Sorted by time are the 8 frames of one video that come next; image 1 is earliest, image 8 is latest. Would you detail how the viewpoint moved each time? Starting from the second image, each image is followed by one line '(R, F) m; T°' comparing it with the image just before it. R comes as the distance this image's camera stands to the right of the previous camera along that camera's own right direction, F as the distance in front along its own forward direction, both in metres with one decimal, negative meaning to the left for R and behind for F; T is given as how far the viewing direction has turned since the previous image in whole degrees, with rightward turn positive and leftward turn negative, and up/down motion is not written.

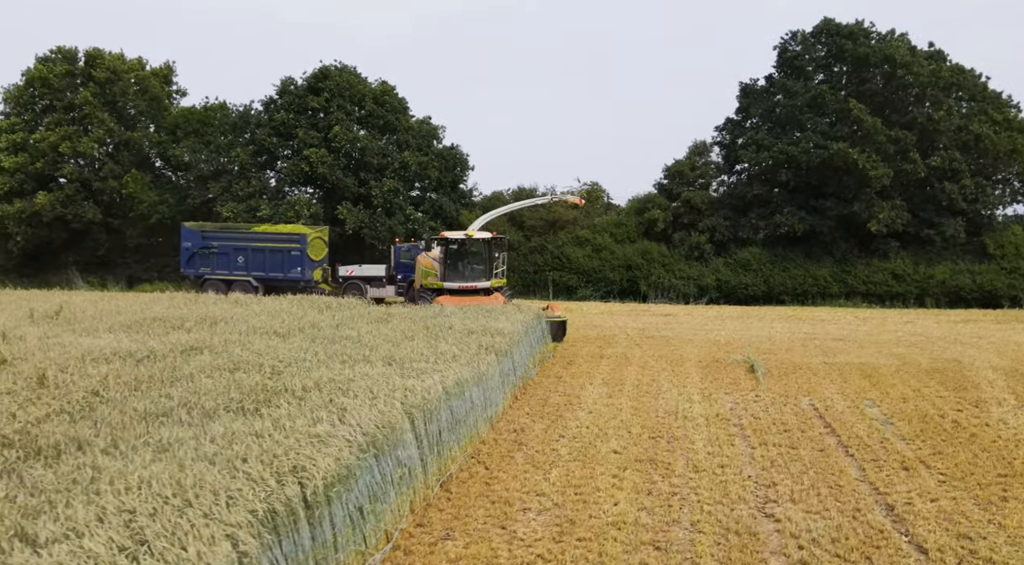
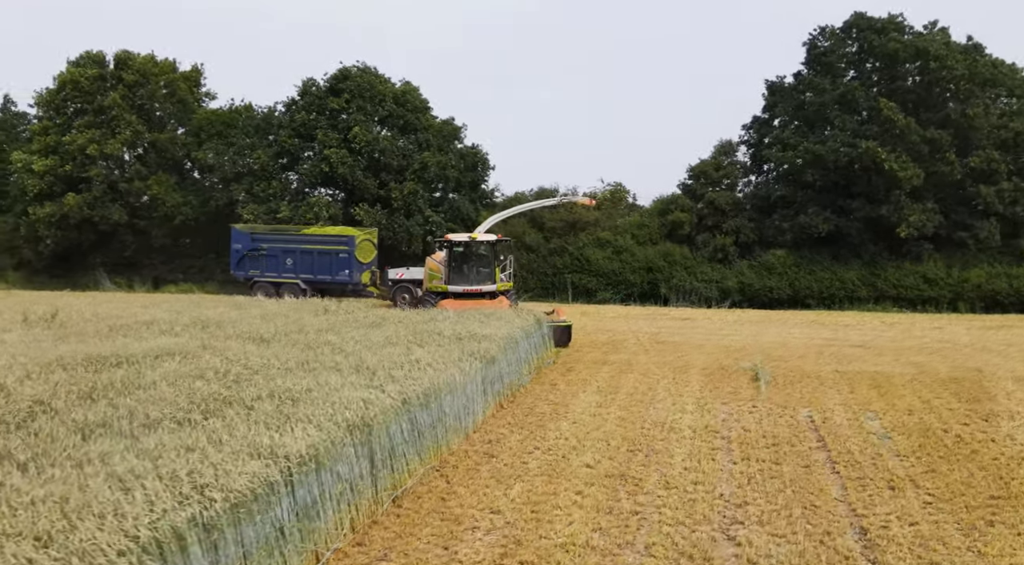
(+0.4, +0.2) m; -2°
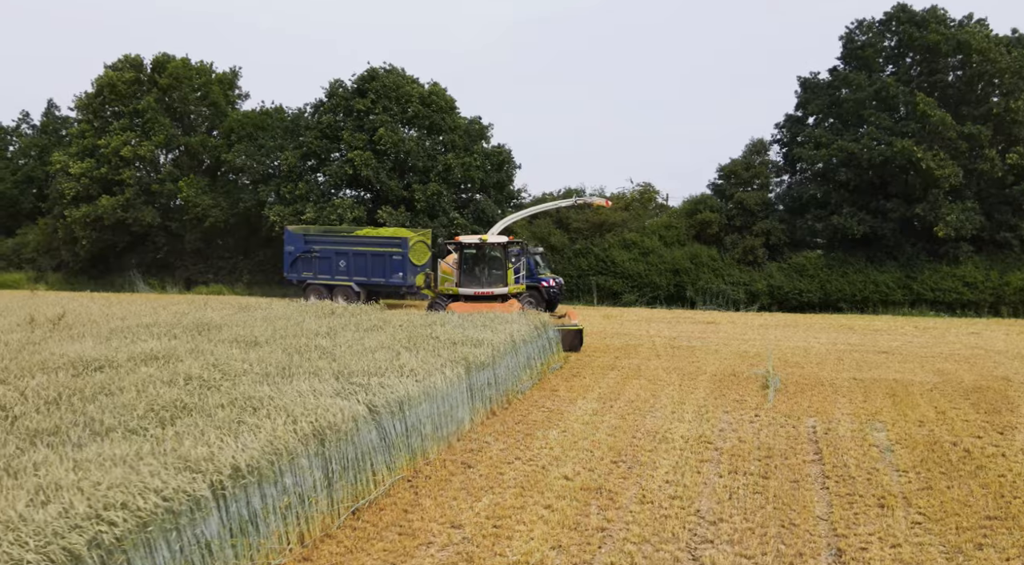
(+0.4, +0.1) m; -3°
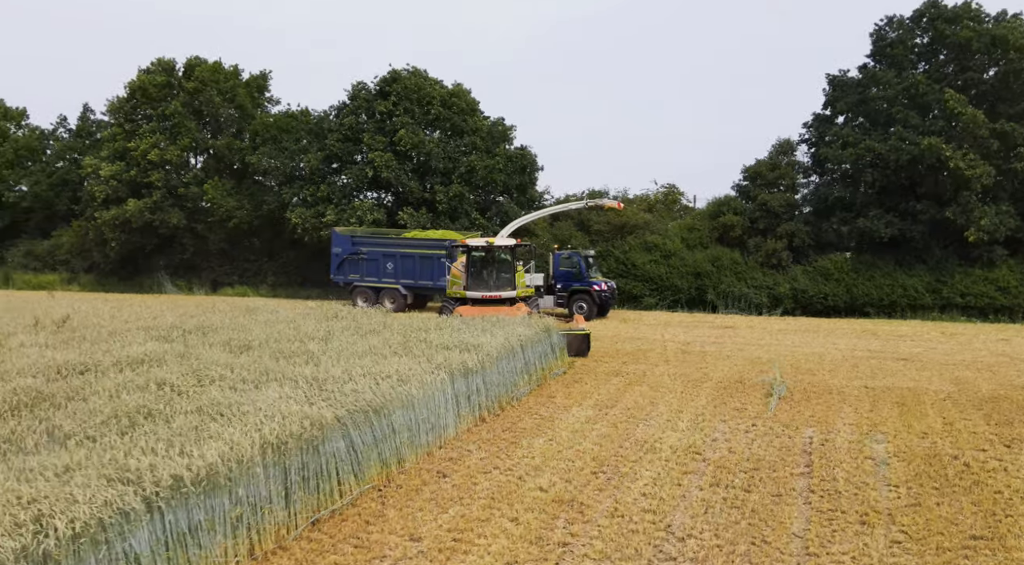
(+0.3, +0.1) m; -2°
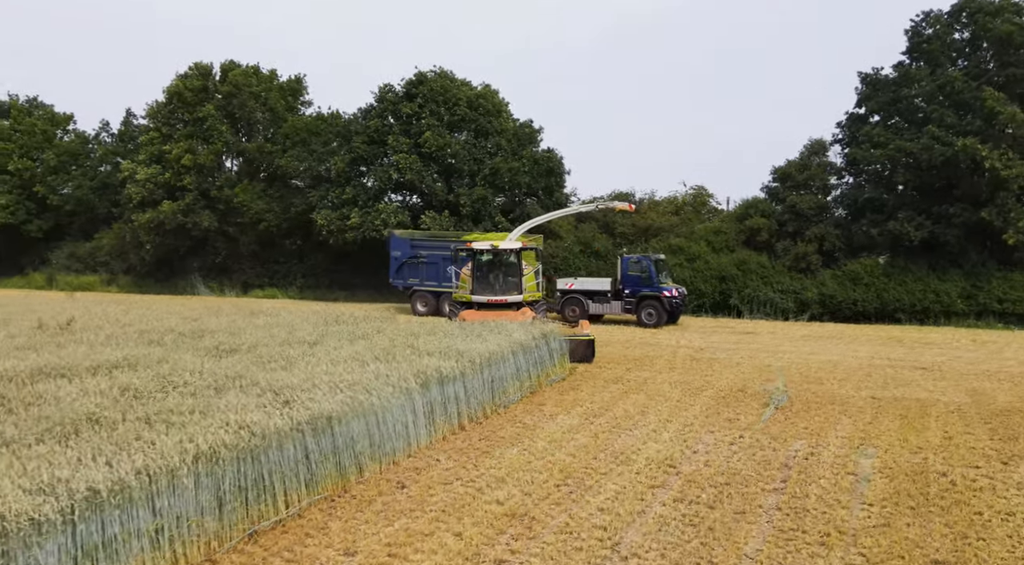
(+0.5, +0.1) m; -3°
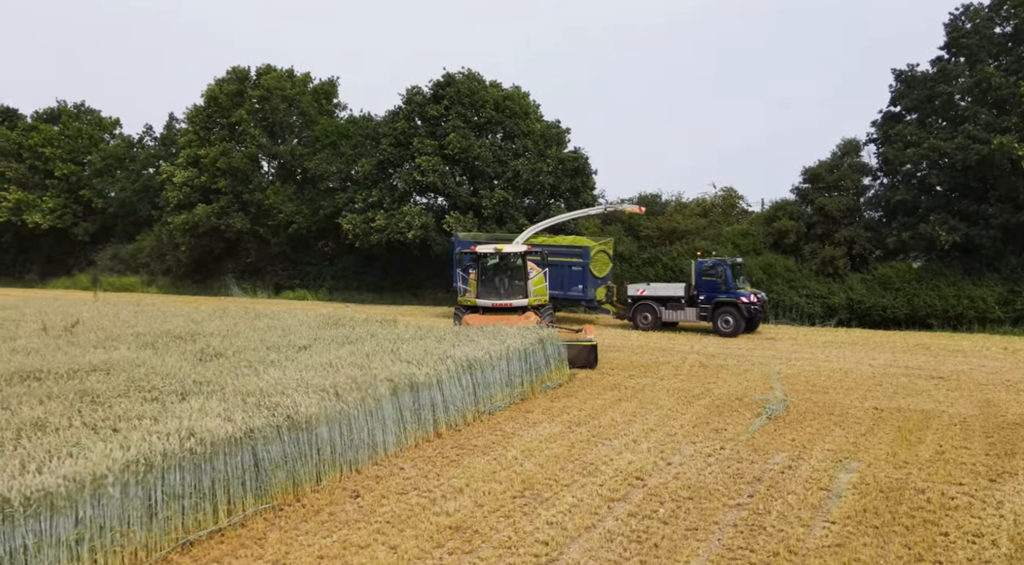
(+0.5, 0.0) m; -3°
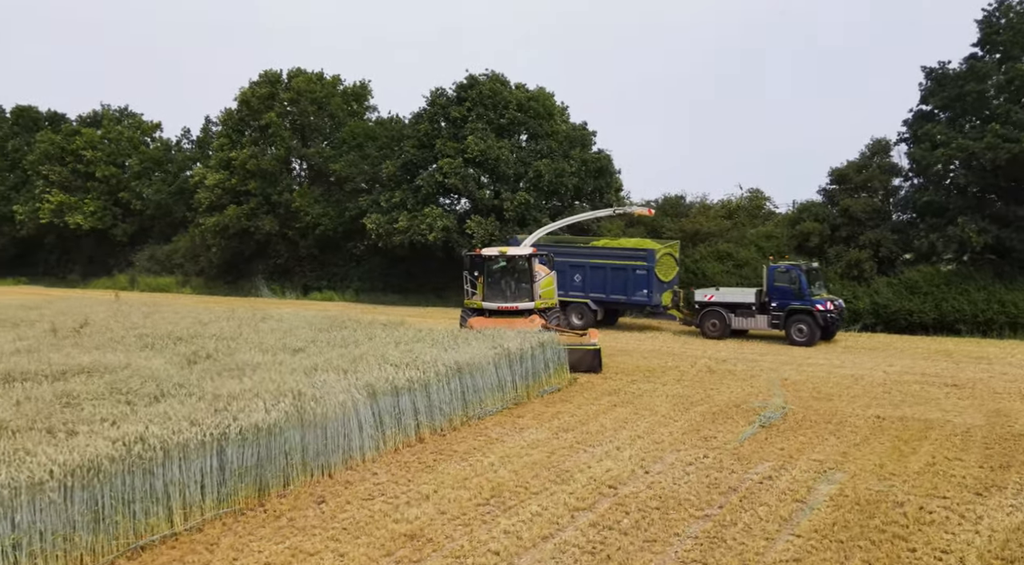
(+0.4, 0.0) m; -3°
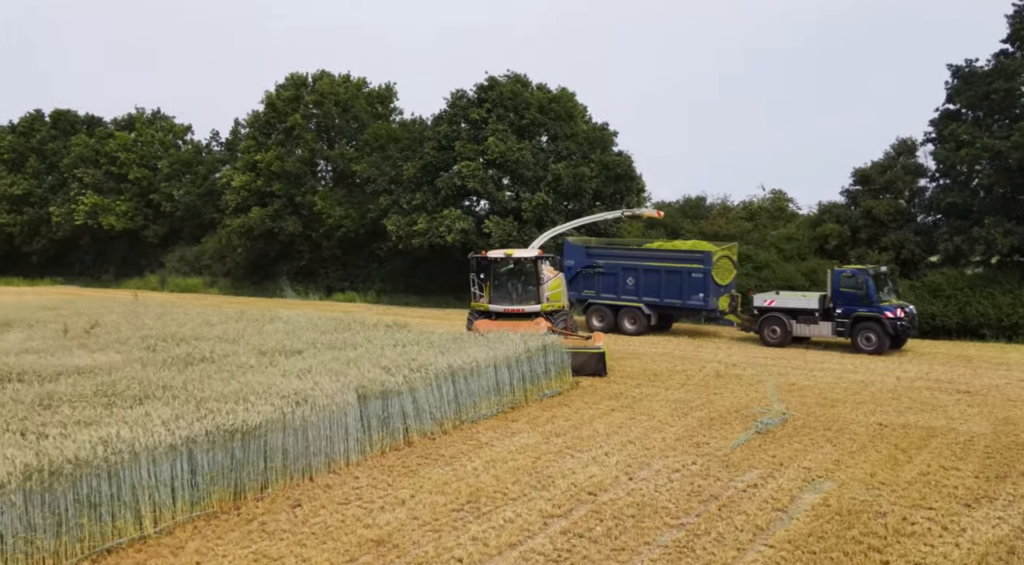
(+0.3, 0.0) m; -2°
